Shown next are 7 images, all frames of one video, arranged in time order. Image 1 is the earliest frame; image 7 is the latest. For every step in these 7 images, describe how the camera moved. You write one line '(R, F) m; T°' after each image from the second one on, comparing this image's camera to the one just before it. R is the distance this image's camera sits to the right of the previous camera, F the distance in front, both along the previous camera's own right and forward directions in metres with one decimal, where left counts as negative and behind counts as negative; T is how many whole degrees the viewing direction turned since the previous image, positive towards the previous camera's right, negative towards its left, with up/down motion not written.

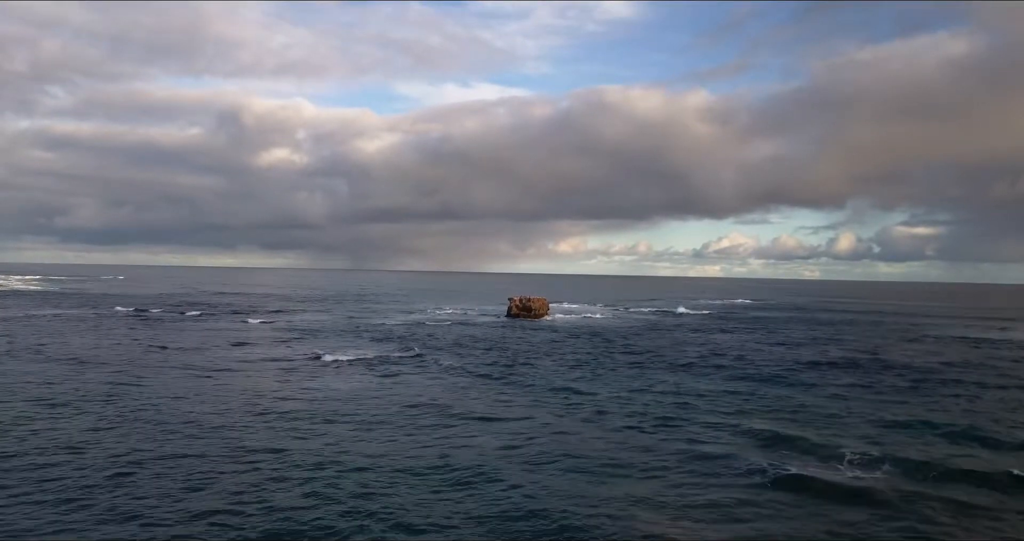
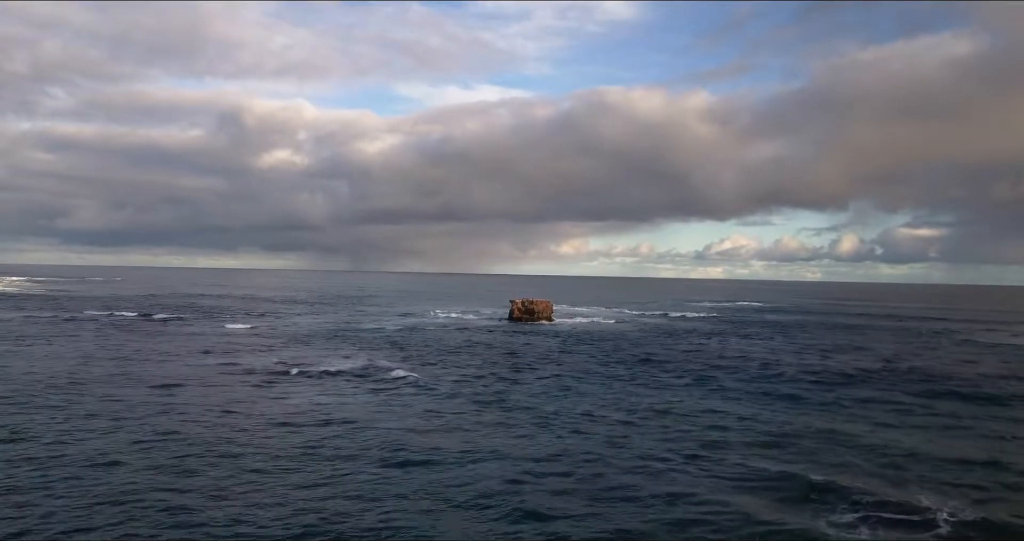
(0.0, +5.1) m; 0°
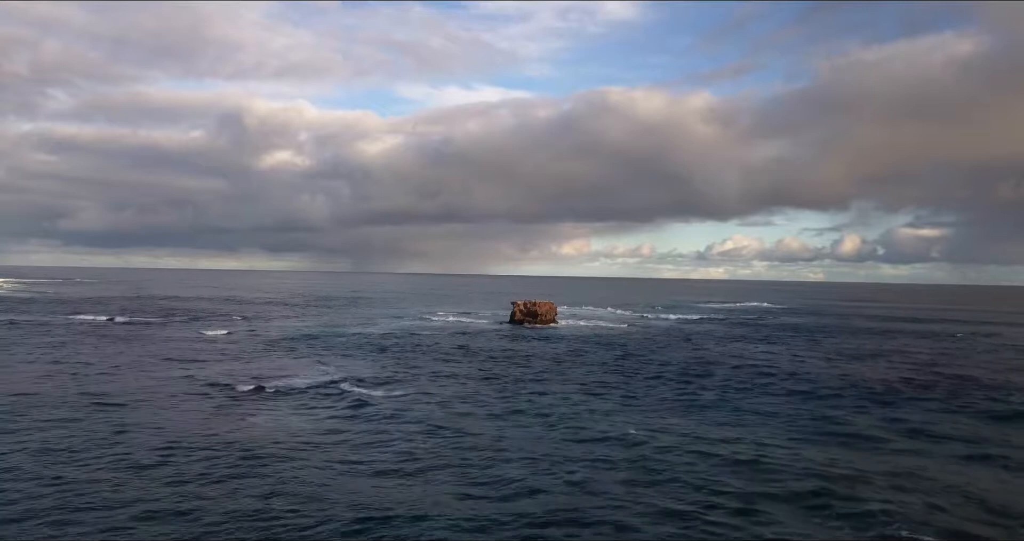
(-0.1, +5.6) m; 0°
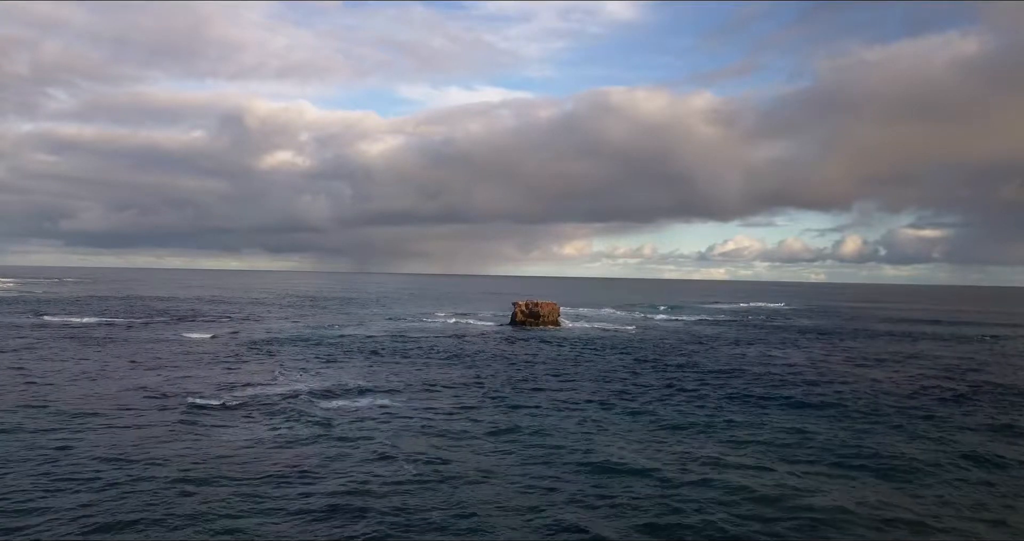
(0.0, +3.8) m; 0°
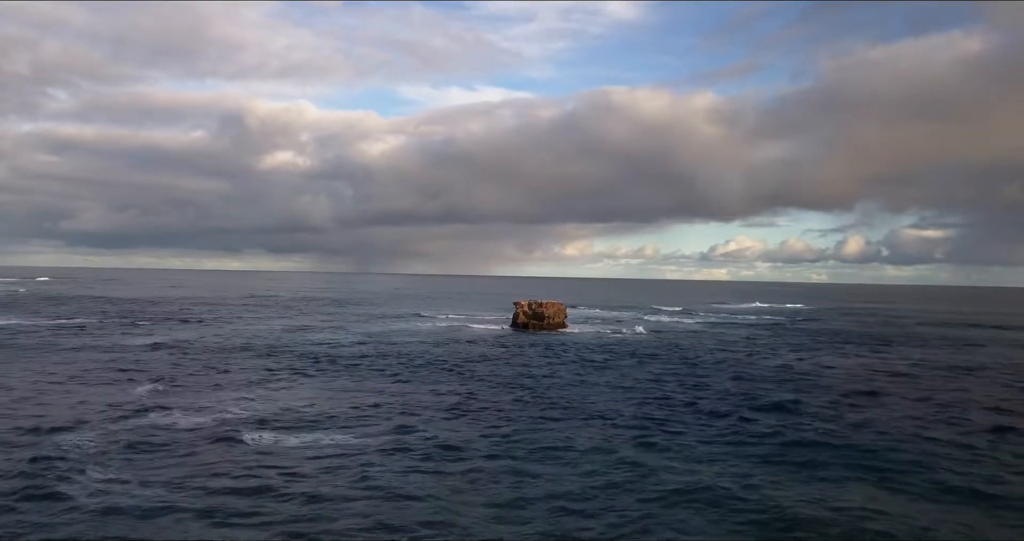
(-0.2, +9.1) m; 0°
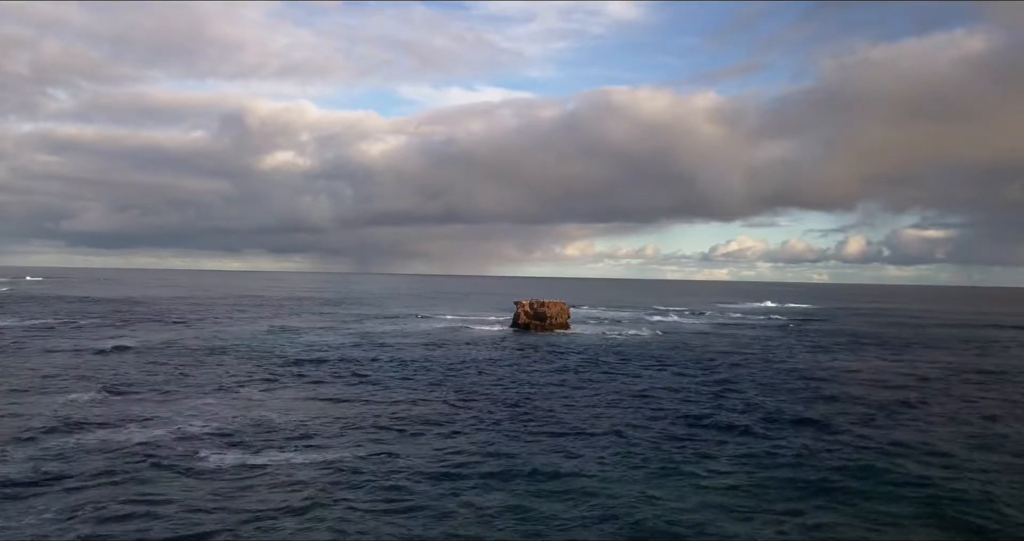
(0.0, +3.6) m; 0°
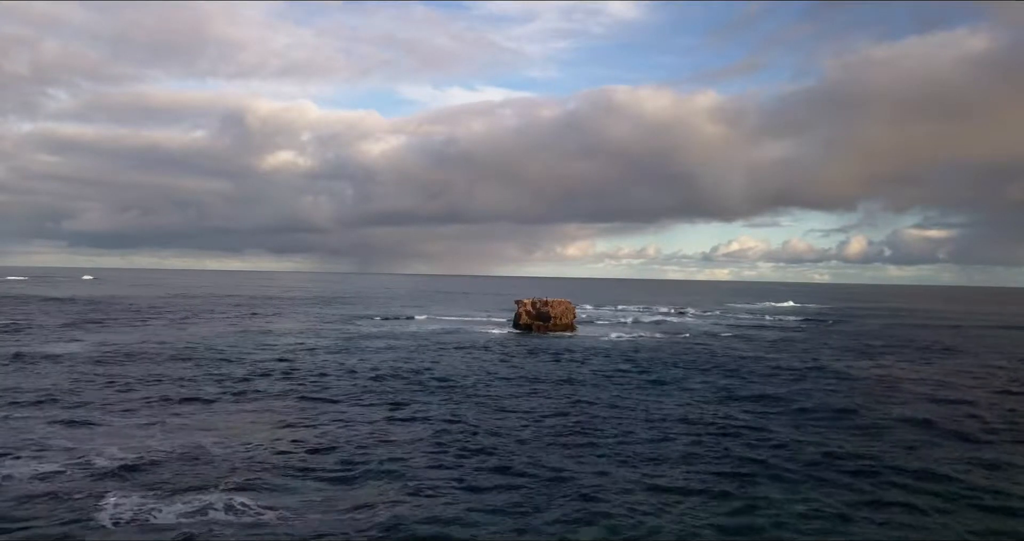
(-0.1, +5.5) m; 0°
